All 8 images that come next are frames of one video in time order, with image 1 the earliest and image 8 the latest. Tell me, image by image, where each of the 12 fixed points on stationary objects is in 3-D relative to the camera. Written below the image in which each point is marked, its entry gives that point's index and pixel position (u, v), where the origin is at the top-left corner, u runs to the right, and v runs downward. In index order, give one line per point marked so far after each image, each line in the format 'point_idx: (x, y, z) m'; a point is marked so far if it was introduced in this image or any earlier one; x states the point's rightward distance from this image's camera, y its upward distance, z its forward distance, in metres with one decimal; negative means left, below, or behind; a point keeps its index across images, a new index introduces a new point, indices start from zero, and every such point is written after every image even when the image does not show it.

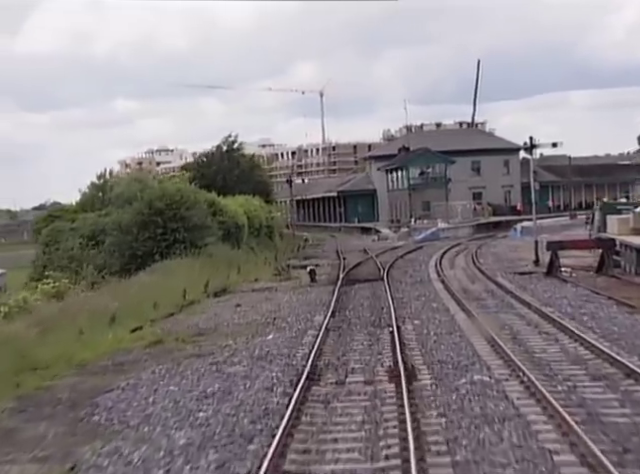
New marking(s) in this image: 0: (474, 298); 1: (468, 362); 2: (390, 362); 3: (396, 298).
0: (+3.9, -1.6, +19.4) m
1: (+2.3, -1.9, +11.7) m
2: (+1.1, -2.0, +12.1) m
3: (+2.0, -1.6, +19.7) m
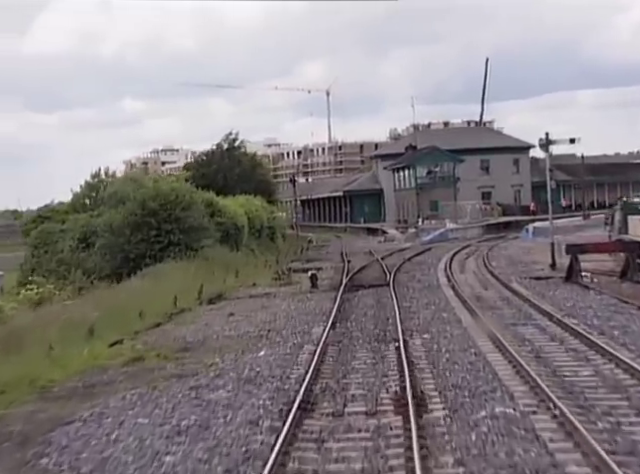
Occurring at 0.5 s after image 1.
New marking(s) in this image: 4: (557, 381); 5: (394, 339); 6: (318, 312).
0: (+3.9, -1.6, +17.8) m
1: (+2.2, -2.0, +10.0) m
2: (+1.1, -2.1, +10.5) m
3: (+2.0, -1.7, +18.0) m
4: (+3.2, -1.9, +10.2) m
5: (+1.4, -1.9, +14.1) m
6: (-0.1, -1.8, +18.0) m
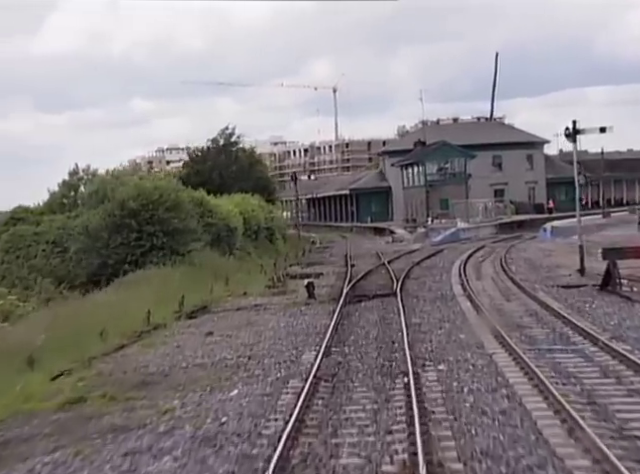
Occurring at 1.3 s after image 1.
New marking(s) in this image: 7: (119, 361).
0: (+3.8, -1.7, +14.8) m
1: (+2.0, -2.1, +7.1) m
2: (+0.8, -2.2, +7.6) m
3: (+1.8, -1.8, +15.1) m
4: (+3.0, -2.0, +7.3) m
5: (+1.2, -2.0, +11.2) m
6: (-0.2, -1.9, +15.2) m
7: (-3.6, -2.2, +13.5) m
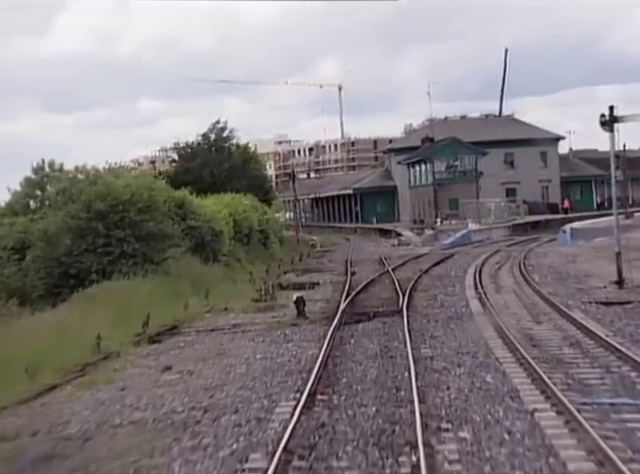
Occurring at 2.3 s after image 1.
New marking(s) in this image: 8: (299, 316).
0: (+3.6, -1.9, +11.5) m
1: (+1.7, -2.3, +3.8) m
2: (+0.5, -2.3, +4.3) m
3: (+1.6, -1.9, +11.8) m
4: (+2.7, -2.2, +4.0) m
5: (+0.9, -2.1, +7.9) m
6: (-0.4, -2.1, +11.9) m
7: (-3.8, -2.4, +10.2) m
8: (-0.5, -1.8, +17.7) m
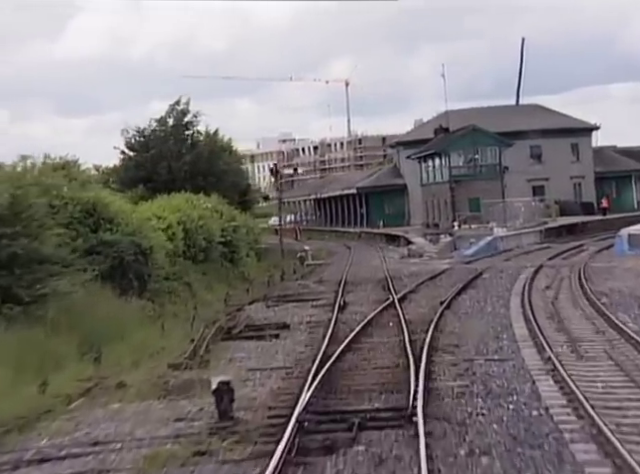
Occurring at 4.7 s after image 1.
0: (+2.7, -2.3, +3.1) m
1: (+0.7, -2.6, -4.6) m
2: (-0.4, -2.7, -4.1) m
3: (+0.8, -2.3, +3.4) m
4: (+1.7, -2.6, -4.4) m
5: (0.0, -2.5, -0.5) m
6: (-1.3, -2.5, +3.5) m
7: (-4.7, -2.8, +1.9) m
8: (-1.2, -2.2, +9.4) m
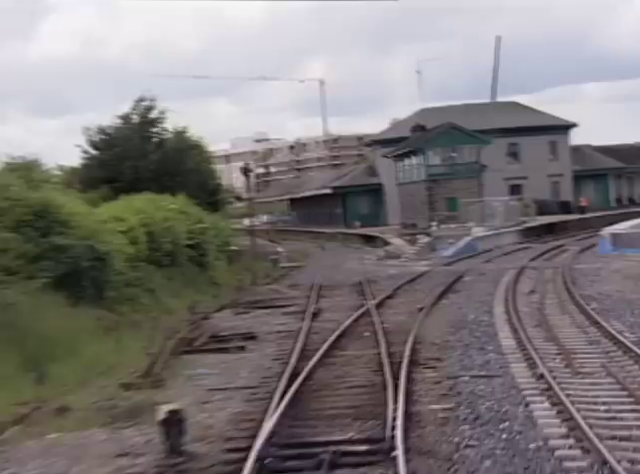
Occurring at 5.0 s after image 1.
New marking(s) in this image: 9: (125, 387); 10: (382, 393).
0: (+2.5, -2.3, +1.9) m
1: (+0.8, -2.7, -5.8) m
2: (-0.3, -2.8, -5.3) m
3: (+0.6, -2.4, +2.2) m
4: (+1.8, -2.6, -5.6) m
5: (0.0, -2.6, -1.8) m
6: (-1.4, -2.5, +2.2) m
7: (-4.8, -2.9, +0.5) m
8: (-1.6, -2.3, +8.1) m
9: (-3.0, -2.3, +11.7) m
10: (+0.9, -2.0, +10.2) m
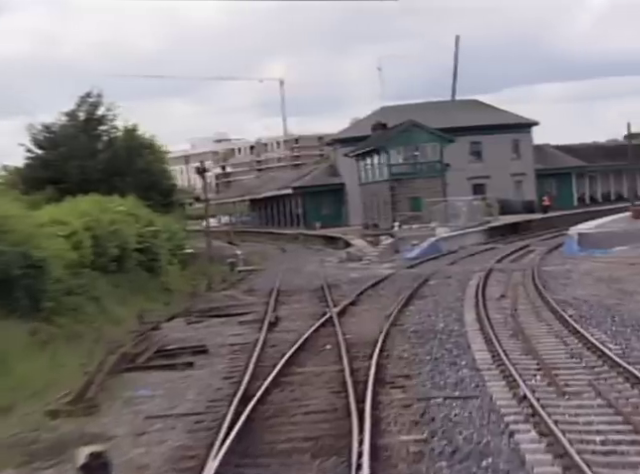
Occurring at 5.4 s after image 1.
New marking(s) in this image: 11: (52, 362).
0: (+2.4, -2.3, +0.7) m
1: (+1.1, -2.8, -7.1) m
2: (-0.1, -2.9, -6.6) m
3: (+0.4, -2.4, +0.9) m
4: (+2.0, -2.7, -6.8) m
5: (0.0, -2.7, -3.1) m
6: (-1.6, -2.6, +0.8) m
7: (-4.9, -3.0, -1.0) m
8: (-2.0, -2.4, +6.7) m
9: (-3.6, -2.4, +10.2) m
10: (+0.3, -2.1, +8.9) m
11: (-4.8, -2.2, +13.8) m
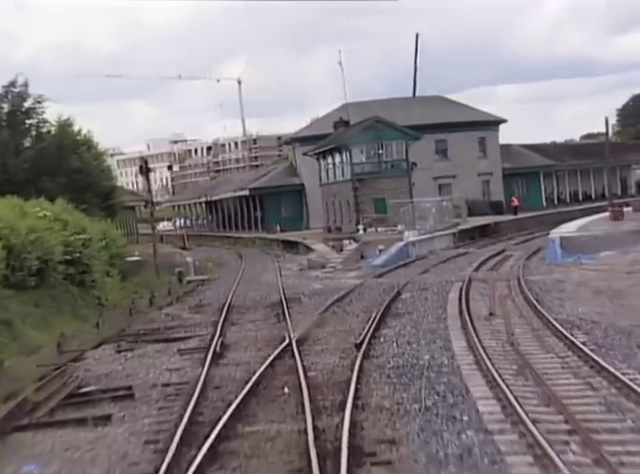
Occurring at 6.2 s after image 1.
0: (+2.5, -2.5, -2.1) m
1: (+1.5, -2.9, -10.0) m
2: (+0.3, -3.0, -9.6) m
3: (+0.5, -2.6, -2.0) m
4: (+2.5, -2.8, -9.6) m
5: (+0.3, -2.8, -6.0) m
6: (-1.5, -2.8, -2.2) m
7: (-4.7, -3.2, -4.2) m
8: (-2.3, -2.6, +3.6) m
9: (-4.0, -2.6, +7.1) m
10: (0.0, -2.3, +6.0) m
11: (-5.4, -2.4, +10.6) m
